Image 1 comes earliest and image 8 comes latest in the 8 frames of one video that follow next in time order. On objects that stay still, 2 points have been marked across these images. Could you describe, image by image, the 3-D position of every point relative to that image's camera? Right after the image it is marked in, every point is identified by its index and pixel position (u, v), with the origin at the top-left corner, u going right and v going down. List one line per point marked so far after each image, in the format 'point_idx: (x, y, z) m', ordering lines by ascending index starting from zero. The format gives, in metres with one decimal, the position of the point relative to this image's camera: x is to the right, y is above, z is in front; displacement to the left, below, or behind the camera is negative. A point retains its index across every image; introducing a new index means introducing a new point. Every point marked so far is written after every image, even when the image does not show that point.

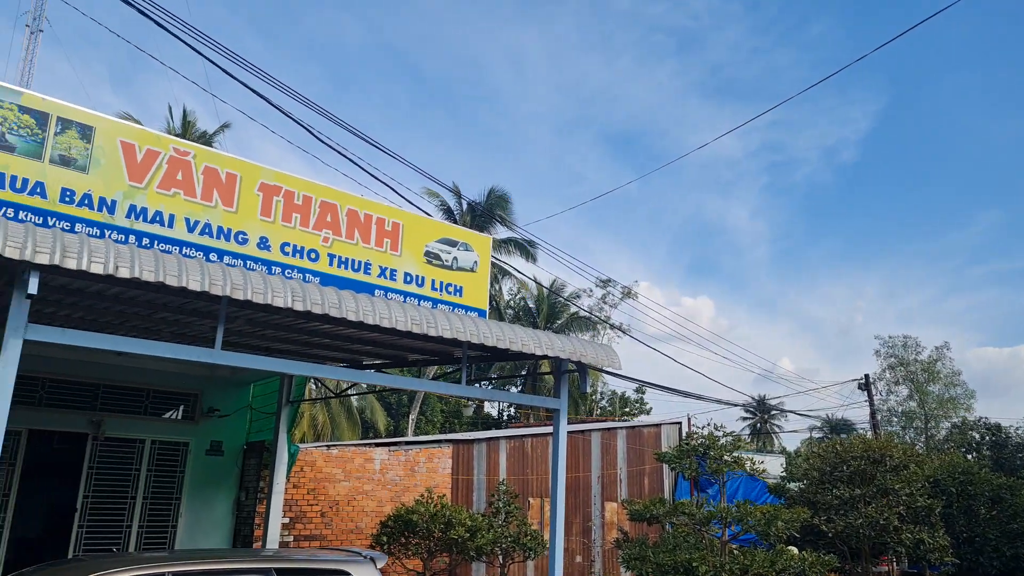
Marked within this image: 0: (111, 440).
0: (-5.5, -2.1, +10.0) m
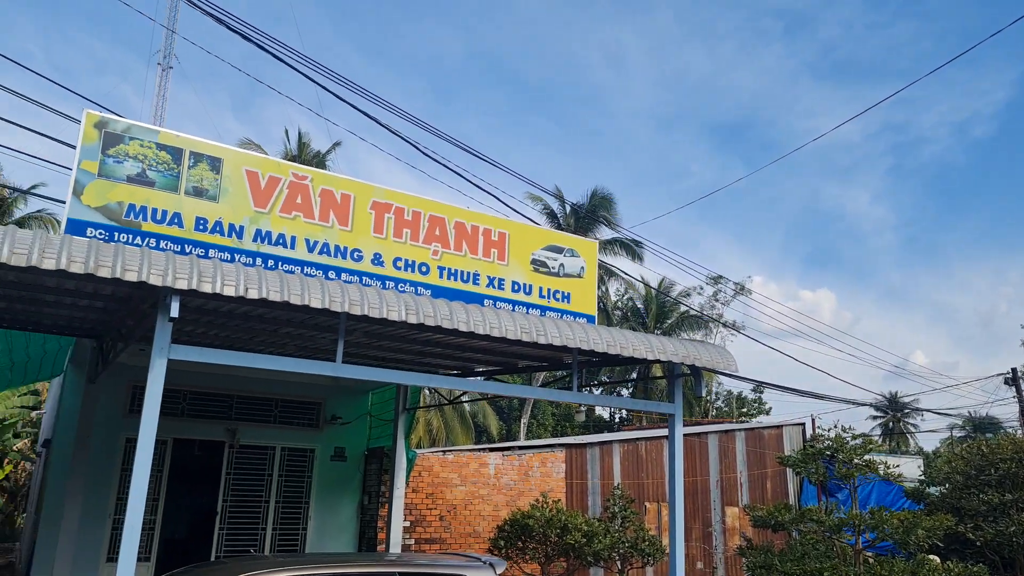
0: (-3.9, -2.3, +10.6) m
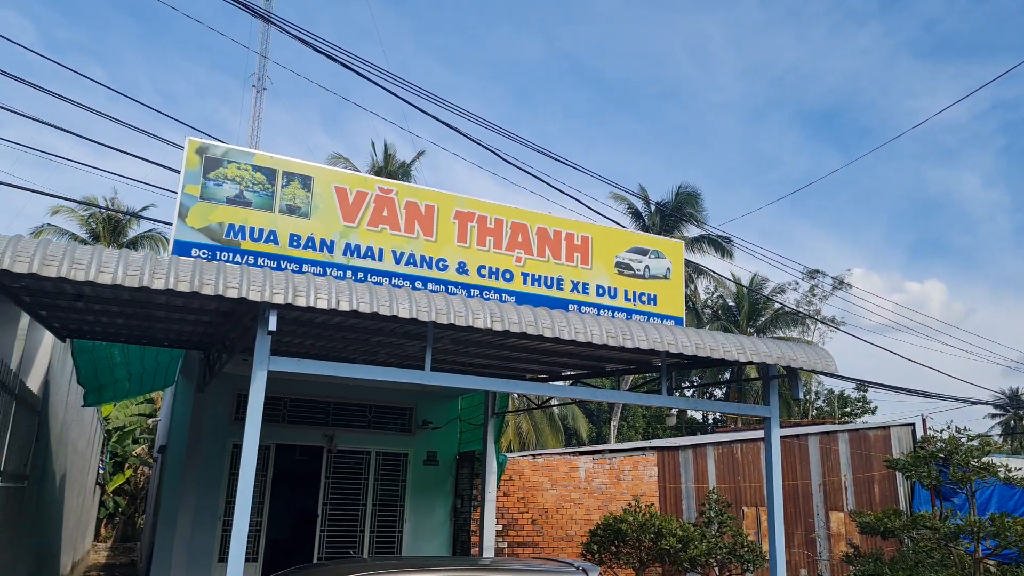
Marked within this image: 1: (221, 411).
0: (-2.6, -2.5, +11.0) m
1: (-3.6, -1.5, +9.0) m
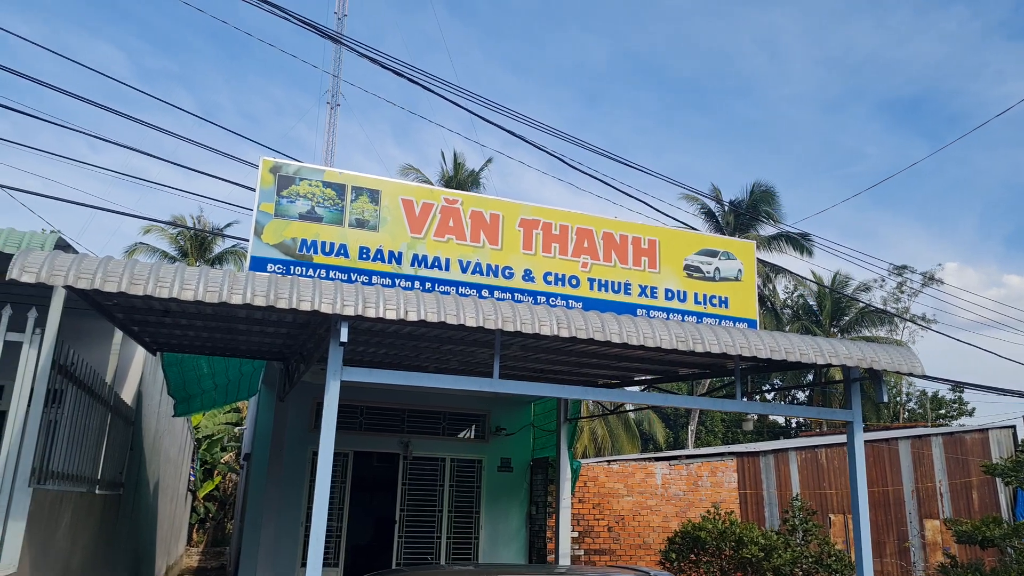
0: (-1.4, -2.6, +11.2) m
1: (-2.7, -1.7, +9.3) m
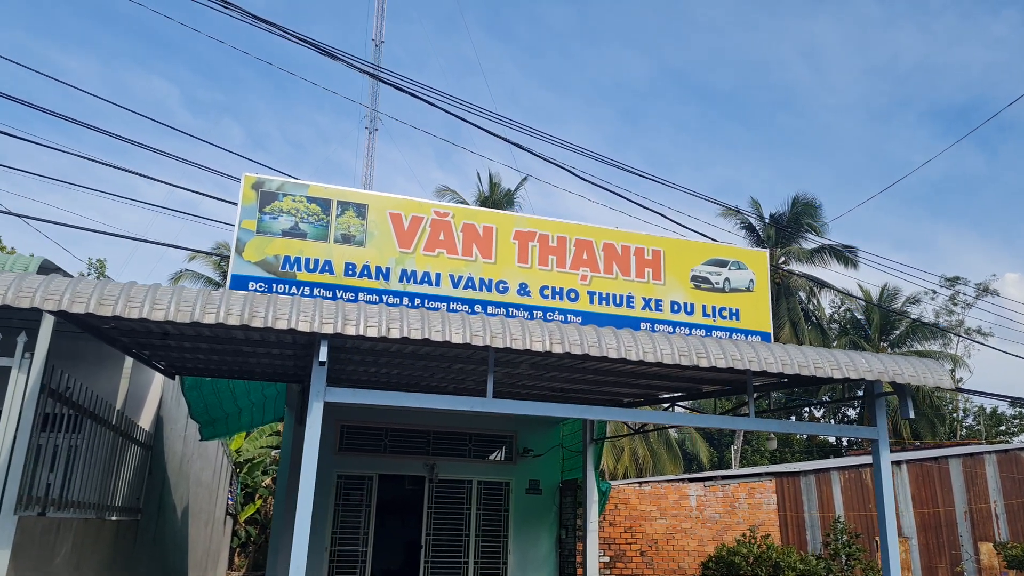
0: (-1.0, -2.9, +11.0) m
1: (-2.4, -1.9, +9.2) m
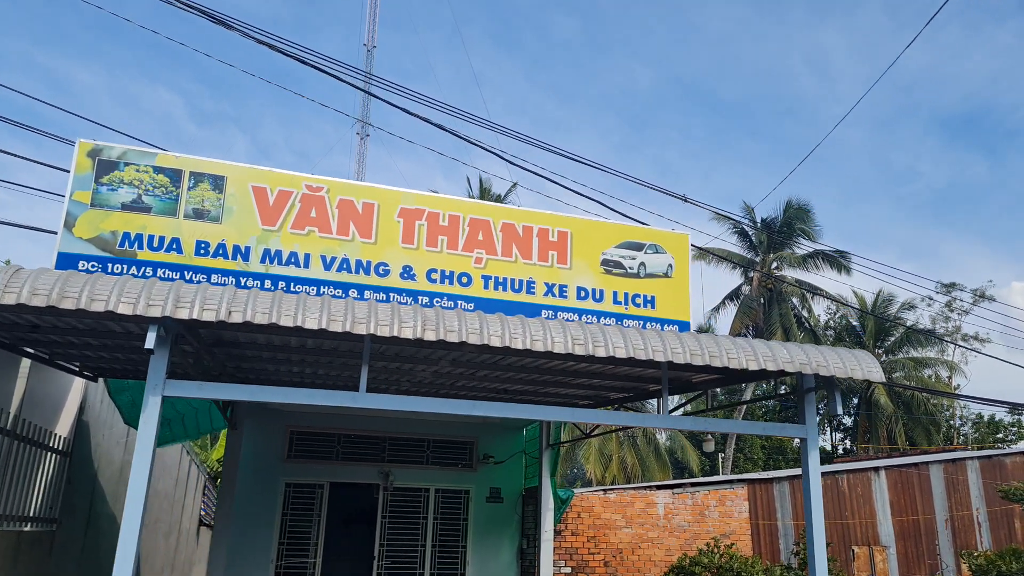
0: (-1.6, -2.9, +10.5) m
1: (-3.0, -1.9, +8.8) m
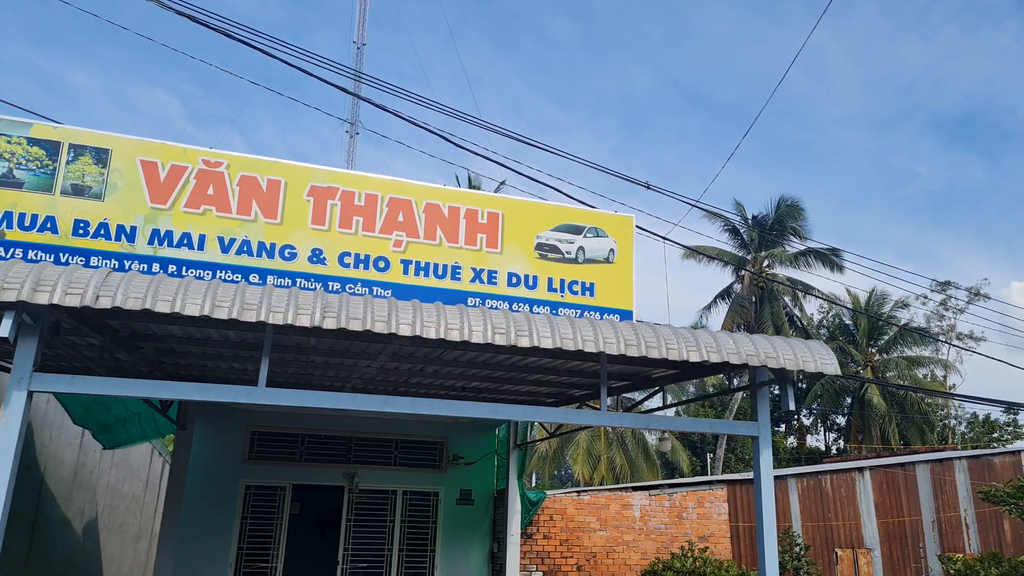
0: (-2.1, -2.8, +10.2) m
1: (-3.5, -1.9, +8.4) m
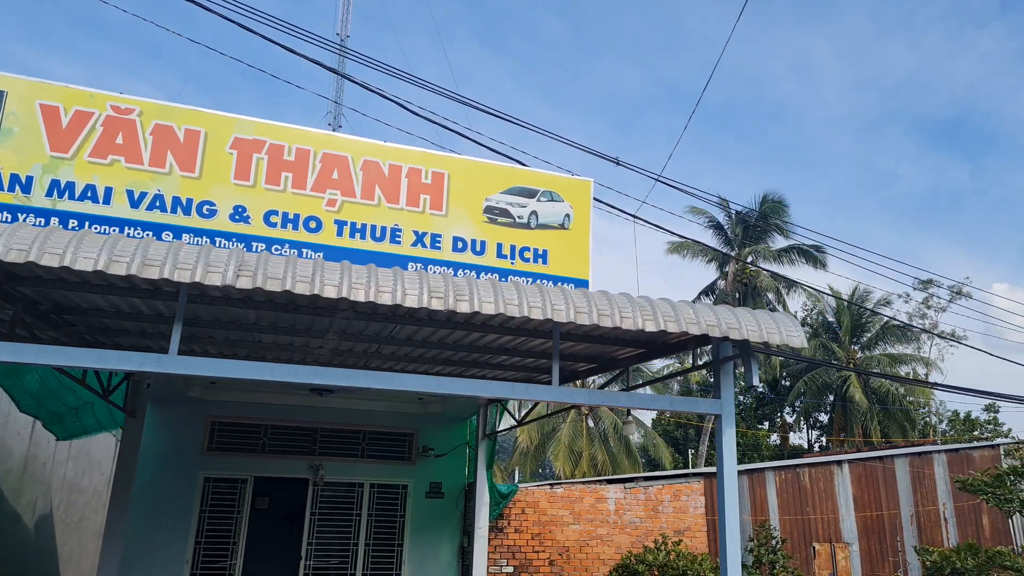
0: (-2.5, -2.7, +9.9) m
1: (-3.8, -1.7, +8.1) m
